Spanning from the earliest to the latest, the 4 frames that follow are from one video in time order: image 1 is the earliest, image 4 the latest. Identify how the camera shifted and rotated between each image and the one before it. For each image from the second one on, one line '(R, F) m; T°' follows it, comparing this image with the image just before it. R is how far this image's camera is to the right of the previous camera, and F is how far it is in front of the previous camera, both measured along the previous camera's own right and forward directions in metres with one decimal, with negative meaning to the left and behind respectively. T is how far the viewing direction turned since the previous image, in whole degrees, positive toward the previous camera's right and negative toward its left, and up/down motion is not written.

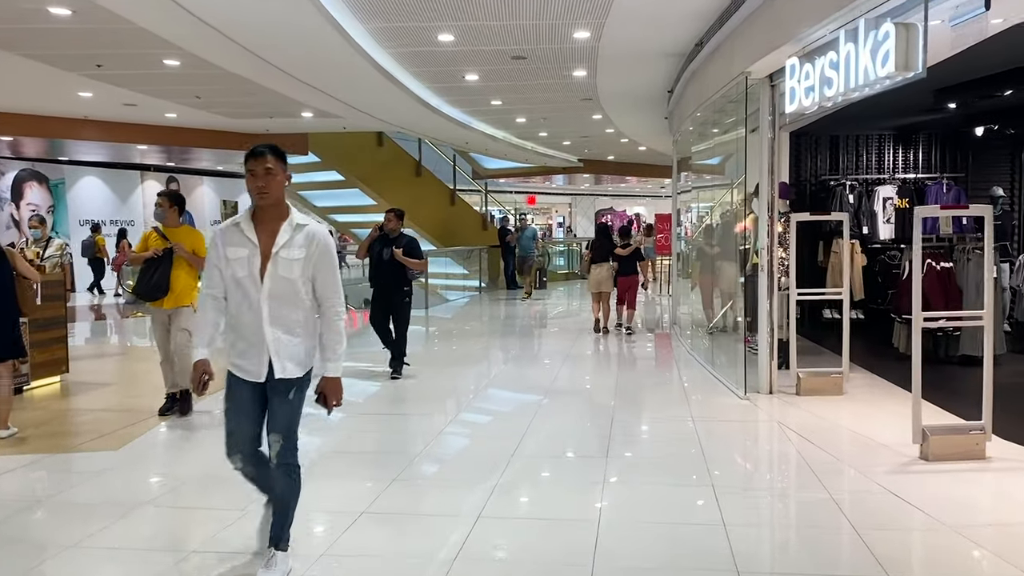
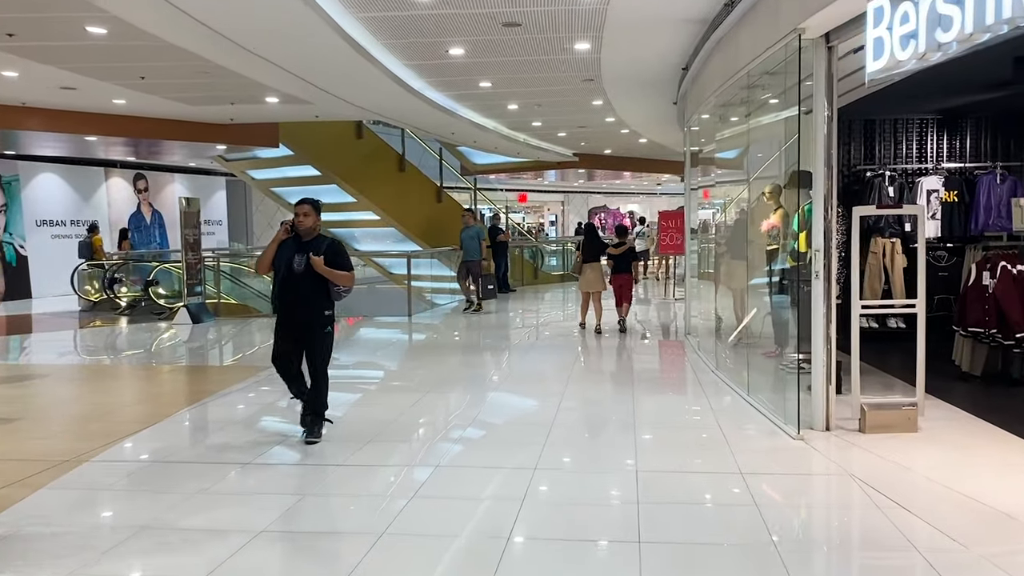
(0.0, +1.0) m; +1°
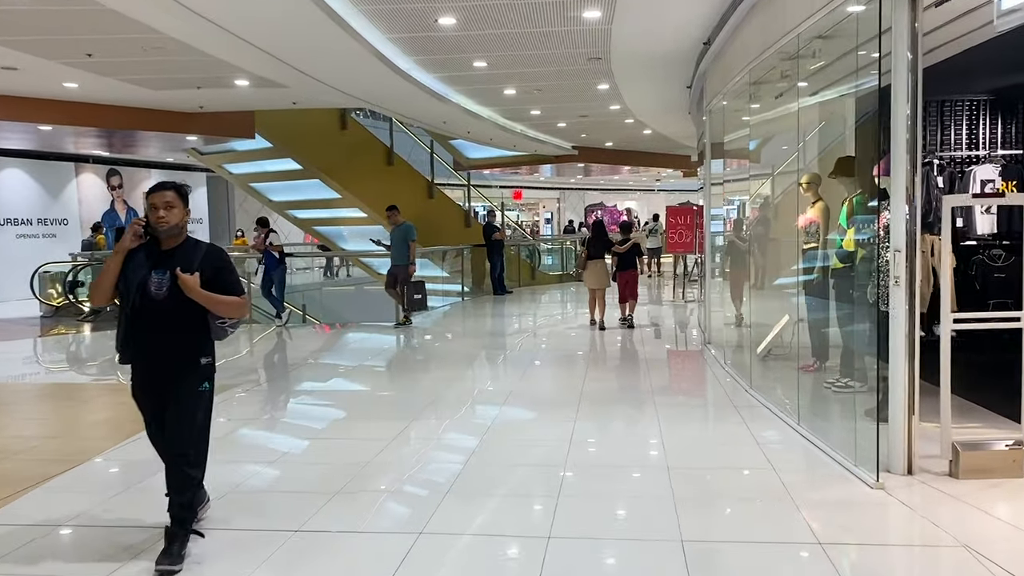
(0.0, +0.8) m; 0°
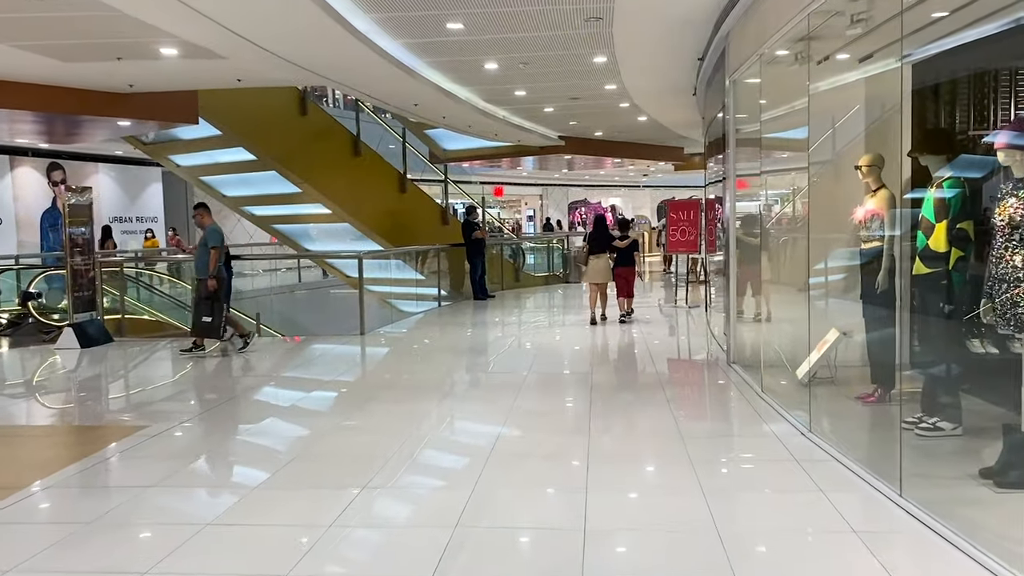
(0.0, +1.2) m; +1°
